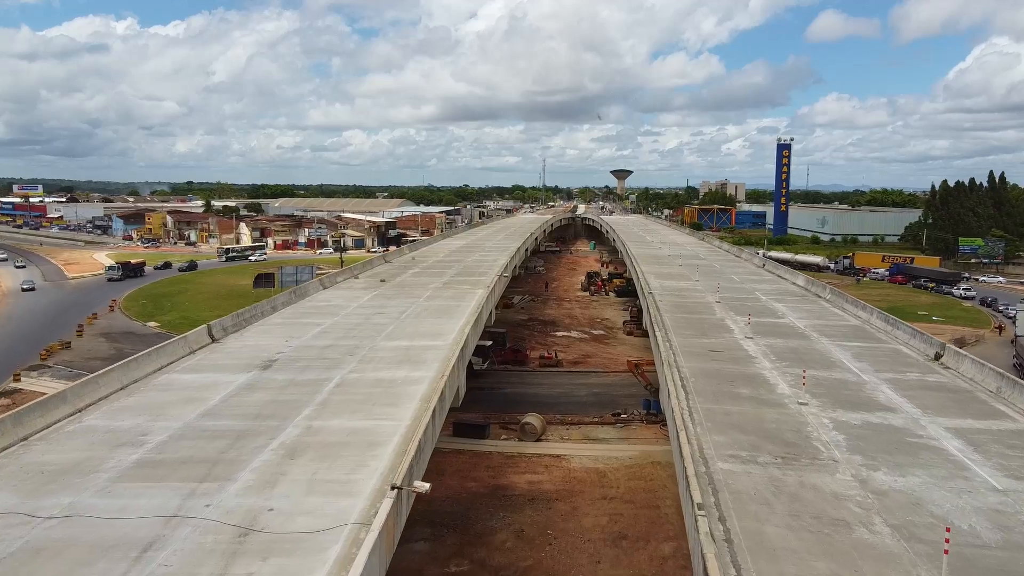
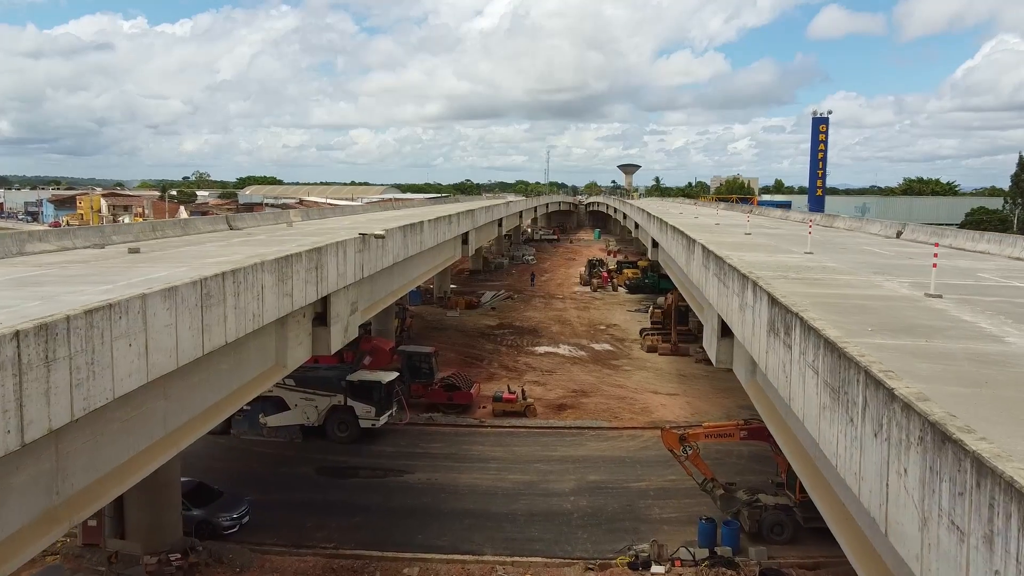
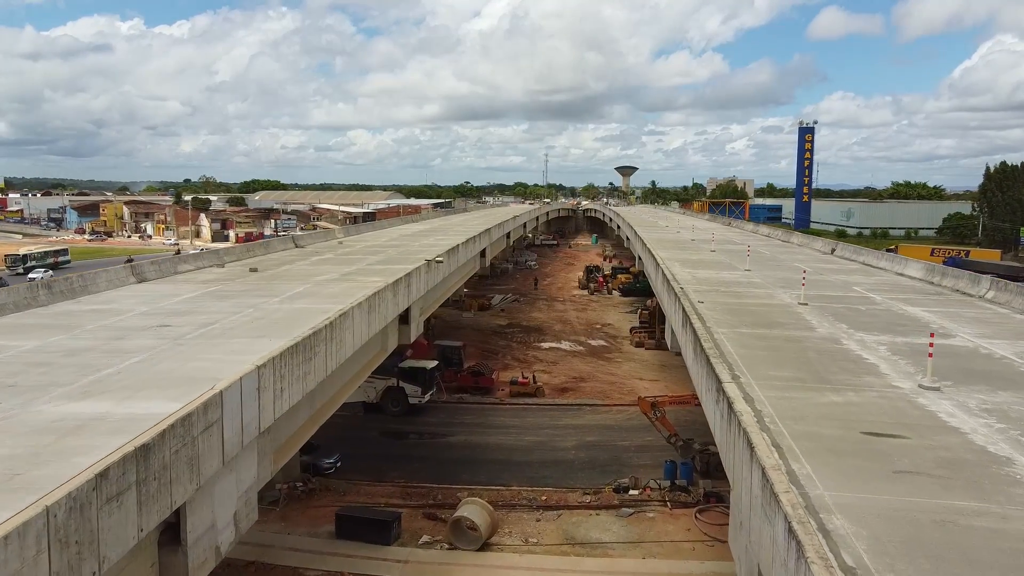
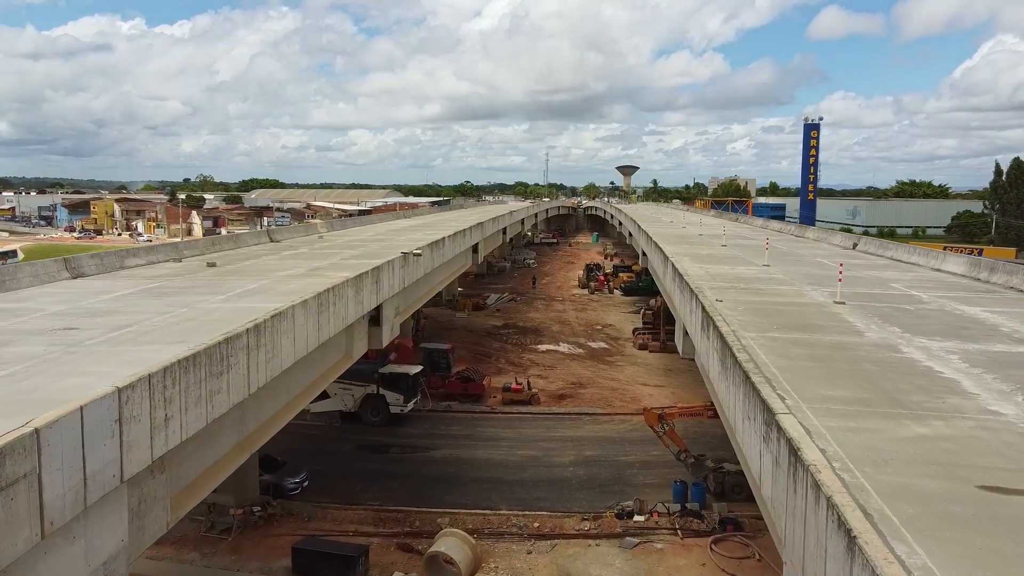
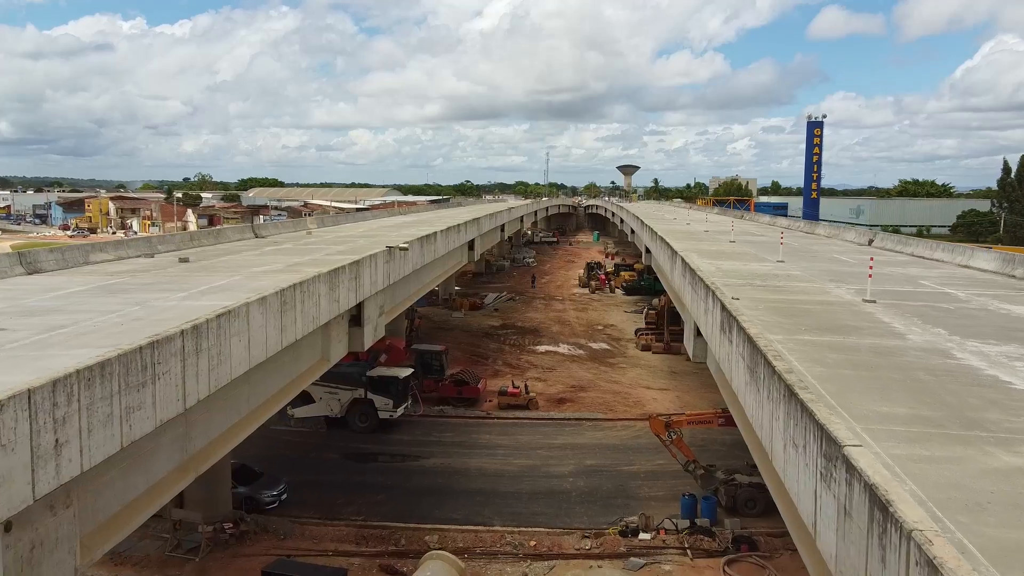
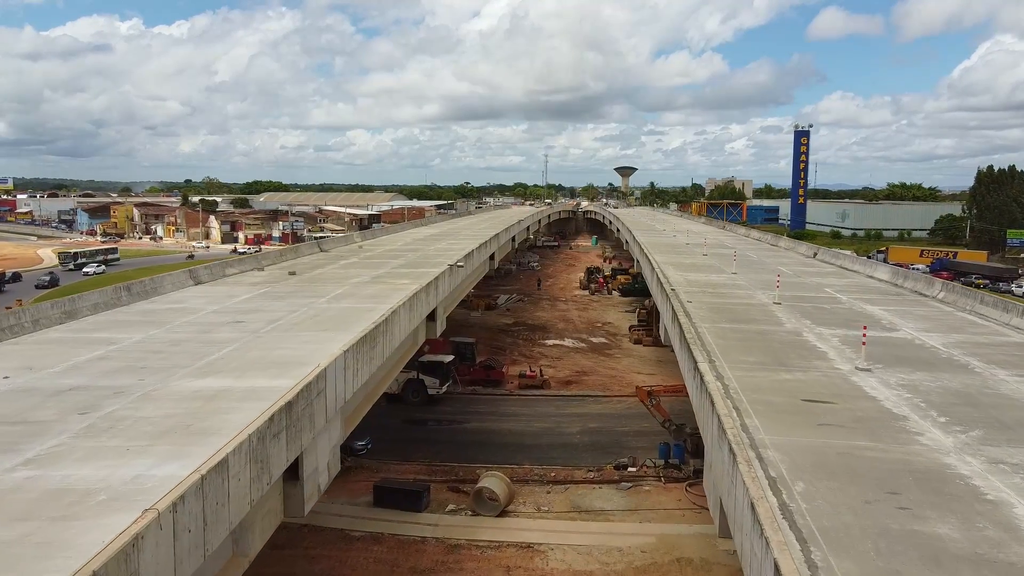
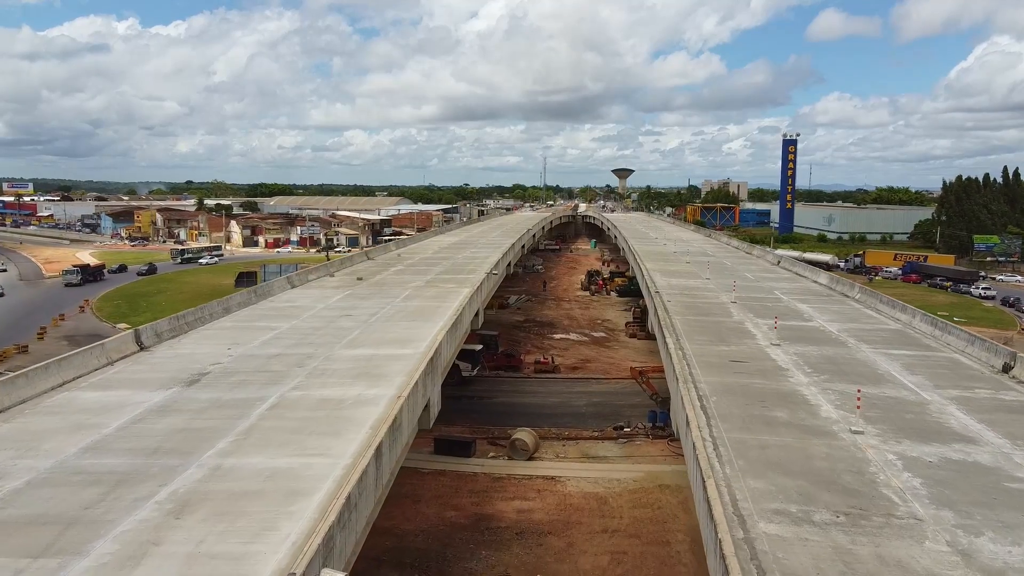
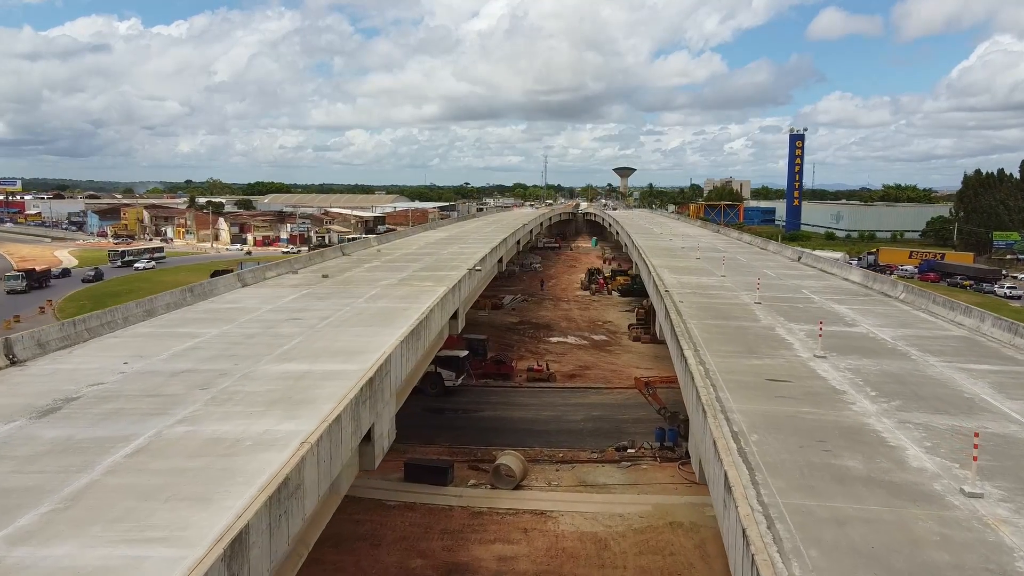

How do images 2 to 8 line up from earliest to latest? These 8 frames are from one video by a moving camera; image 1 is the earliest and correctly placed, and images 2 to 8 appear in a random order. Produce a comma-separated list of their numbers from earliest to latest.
7, 8, 6, 3, 4, 5, 2
